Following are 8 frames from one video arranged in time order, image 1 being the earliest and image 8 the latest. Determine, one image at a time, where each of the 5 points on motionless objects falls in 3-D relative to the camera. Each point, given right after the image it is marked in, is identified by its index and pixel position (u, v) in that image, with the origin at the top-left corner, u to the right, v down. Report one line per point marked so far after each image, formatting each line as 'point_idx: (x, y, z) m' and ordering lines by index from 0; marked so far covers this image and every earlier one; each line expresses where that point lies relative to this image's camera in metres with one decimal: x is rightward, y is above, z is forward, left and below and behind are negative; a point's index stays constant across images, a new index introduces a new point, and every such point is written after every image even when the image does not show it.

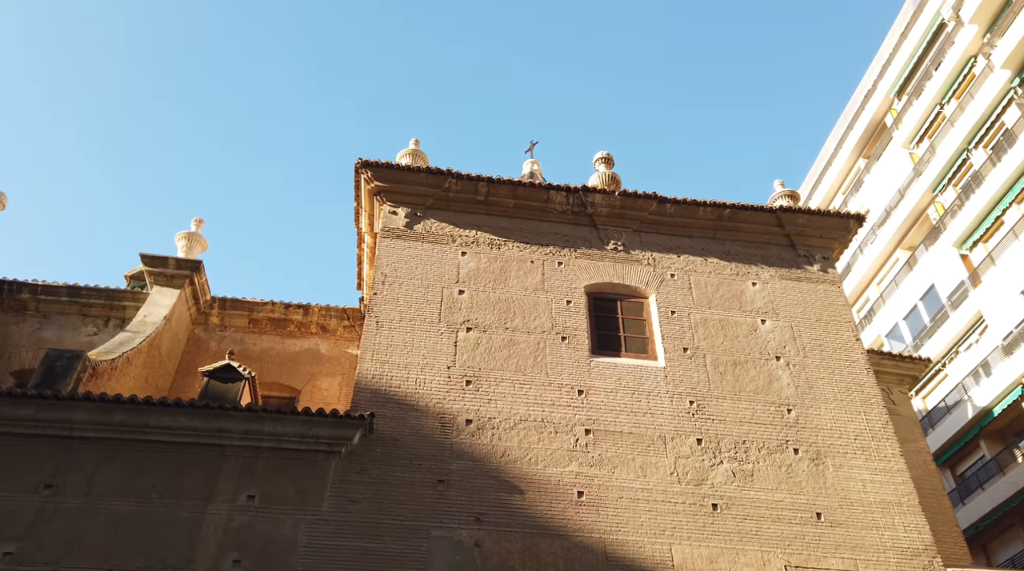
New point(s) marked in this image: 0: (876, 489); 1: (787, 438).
0: (+4.5, -2.5, +10.1) m
1: (+3.5, -2.0, +10.6) m
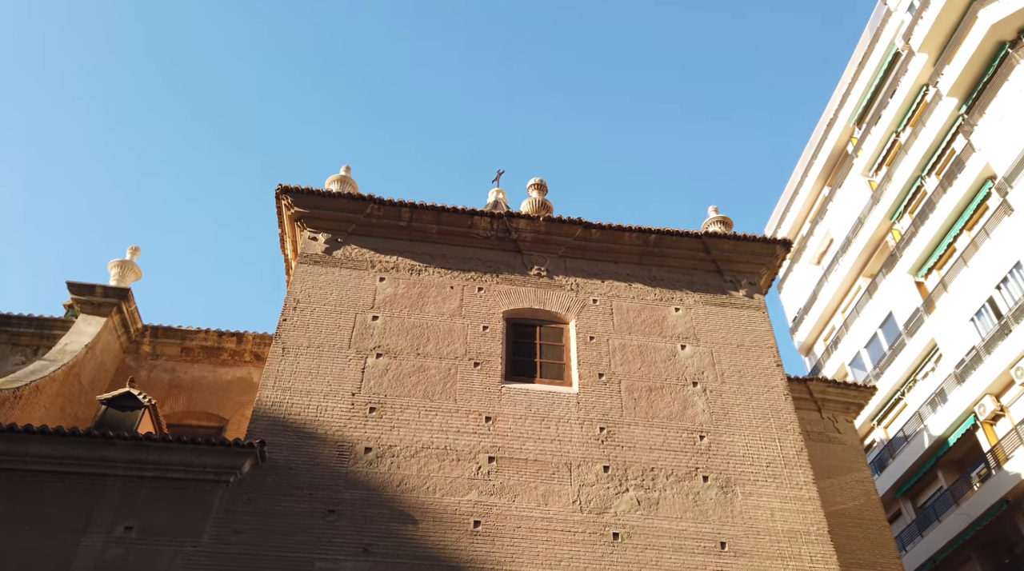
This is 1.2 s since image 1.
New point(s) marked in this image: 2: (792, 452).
0: (+3.3, -2.8, +9.9) m
1: (+2.3, -2.3, +10.3) m
2: (+3.6, -2.2, +10.7) m
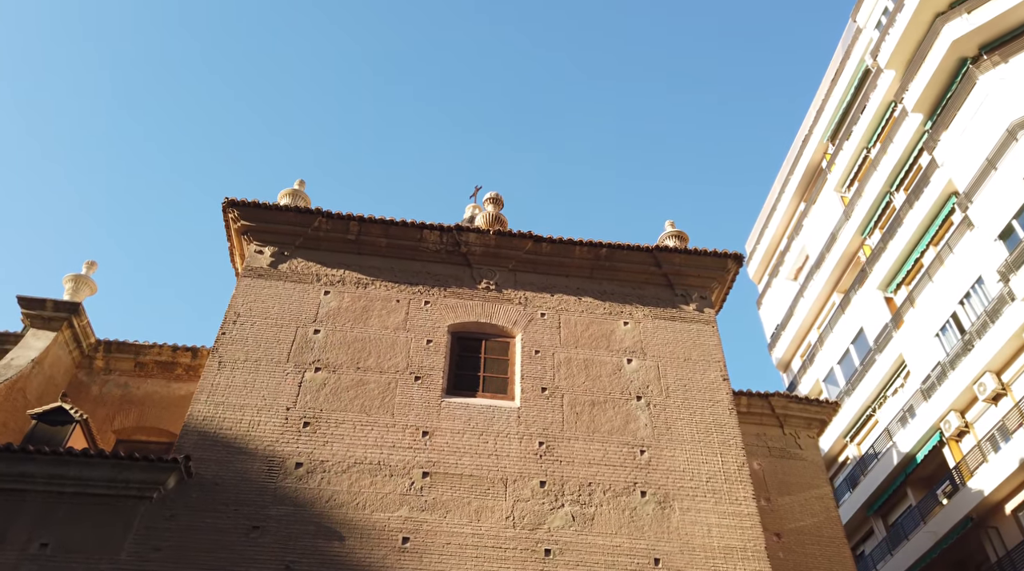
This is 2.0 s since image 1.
0: (+2.5, -3.0, +9.8) m
1: (+1.5, -2.4, +10.2) m
2: (+2.8, -2.3, +10.6) m
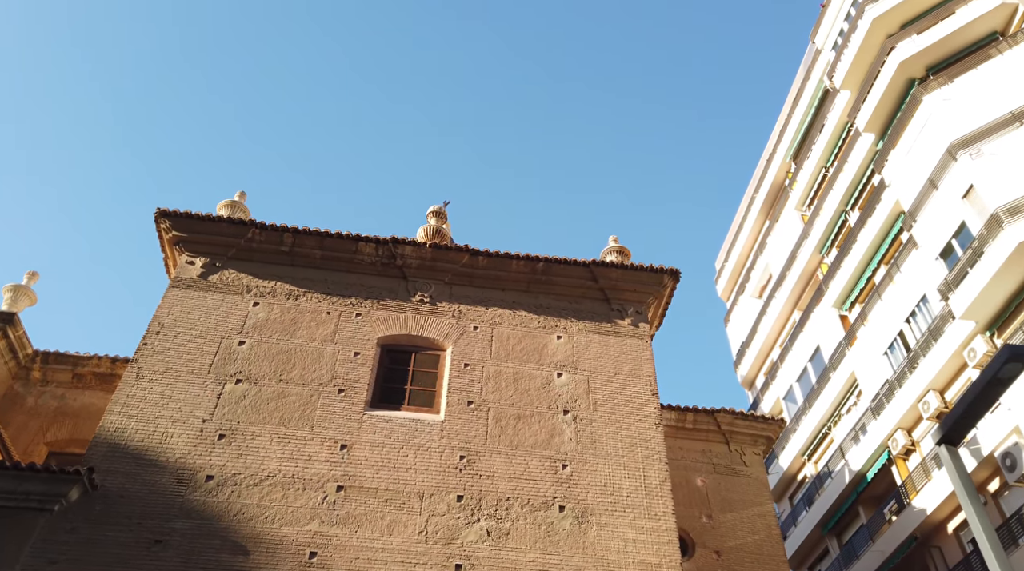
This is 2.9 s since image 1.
0: (+1.5, -3.1, +9.7) m
1: (+0.5, -2.6, +10.1) m
2: (+1.8, -2.5, +10.5) m
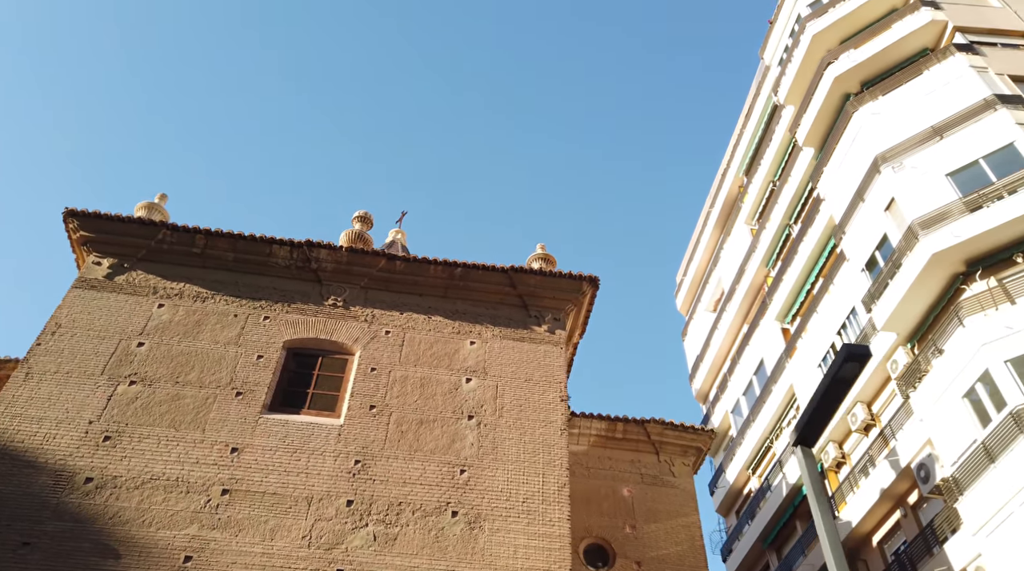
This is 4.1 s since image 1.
0: (+0.2, -3.1, +9.5) m
1: (-0.8, -2.6, +10.0) m
2: (+0.5, -2.6, +10.4) m
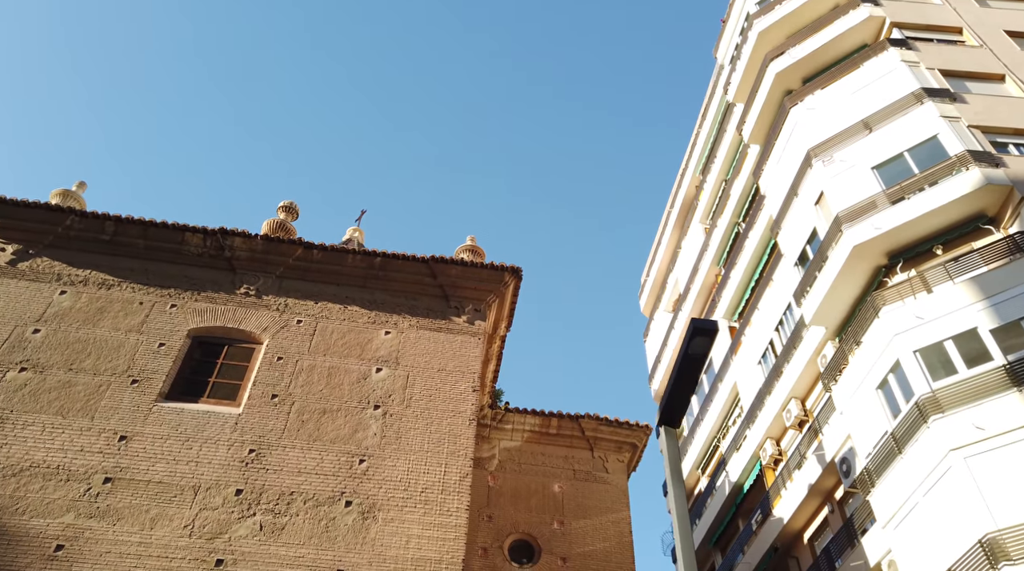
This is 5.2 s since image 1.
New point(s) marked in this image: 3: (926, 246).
0: (-1.1, -3.0, +9.3) m
1: (-2.0, -2.4, +9.7) m
2: (-0.7, -2.4, +10.2) m
3: (+6.3, +0.6, +12.4) m
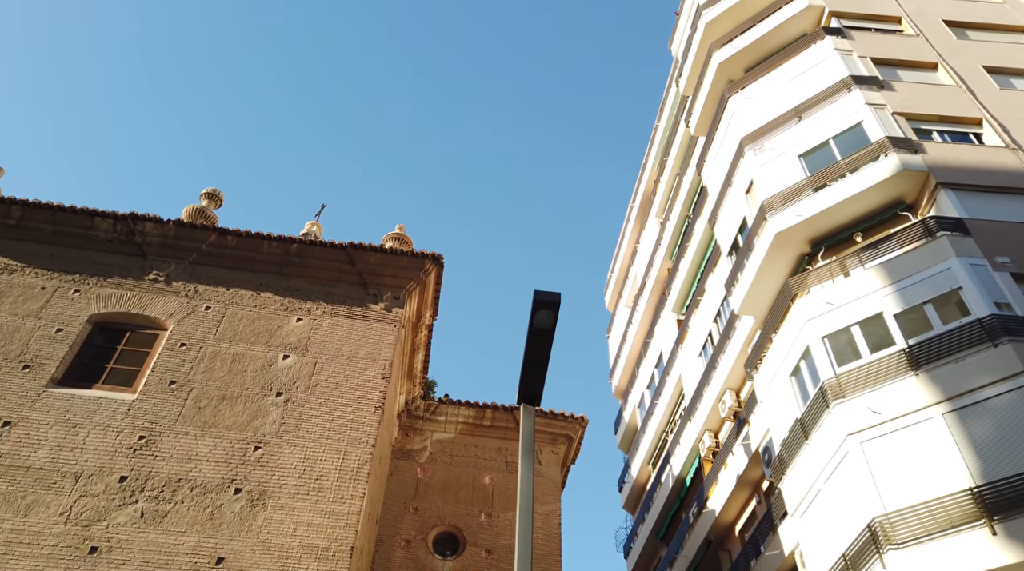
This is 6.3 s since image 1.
0: (-2.3, -2.8, +9.1) m
1: (-3.2, -2.2, +9.5) m
2: (-2.0, -2.2, +10.0) m
3: (+5.1, +0.8, +12.3) m
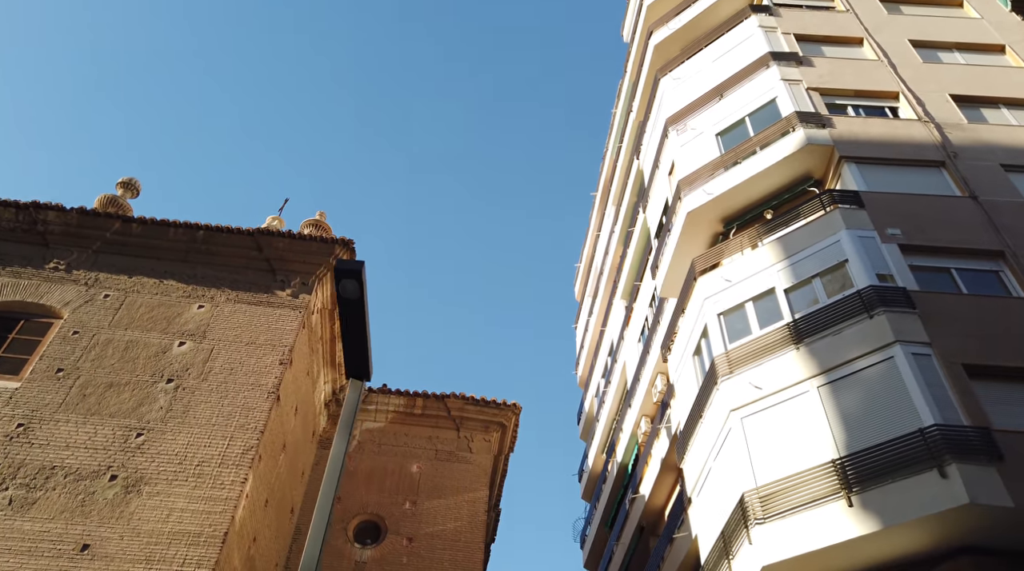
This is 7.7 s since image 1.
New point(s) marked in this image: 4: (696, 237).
0: (-3.6, -2.6, +9.0) m
1: (-4.6, -2.0, +9.4) m
2: (-3.3, -2.0, +9.8) m
3: (+3.7, +1.1, +12.2) m
4: (+2.9, +0.8, +12.8) m
